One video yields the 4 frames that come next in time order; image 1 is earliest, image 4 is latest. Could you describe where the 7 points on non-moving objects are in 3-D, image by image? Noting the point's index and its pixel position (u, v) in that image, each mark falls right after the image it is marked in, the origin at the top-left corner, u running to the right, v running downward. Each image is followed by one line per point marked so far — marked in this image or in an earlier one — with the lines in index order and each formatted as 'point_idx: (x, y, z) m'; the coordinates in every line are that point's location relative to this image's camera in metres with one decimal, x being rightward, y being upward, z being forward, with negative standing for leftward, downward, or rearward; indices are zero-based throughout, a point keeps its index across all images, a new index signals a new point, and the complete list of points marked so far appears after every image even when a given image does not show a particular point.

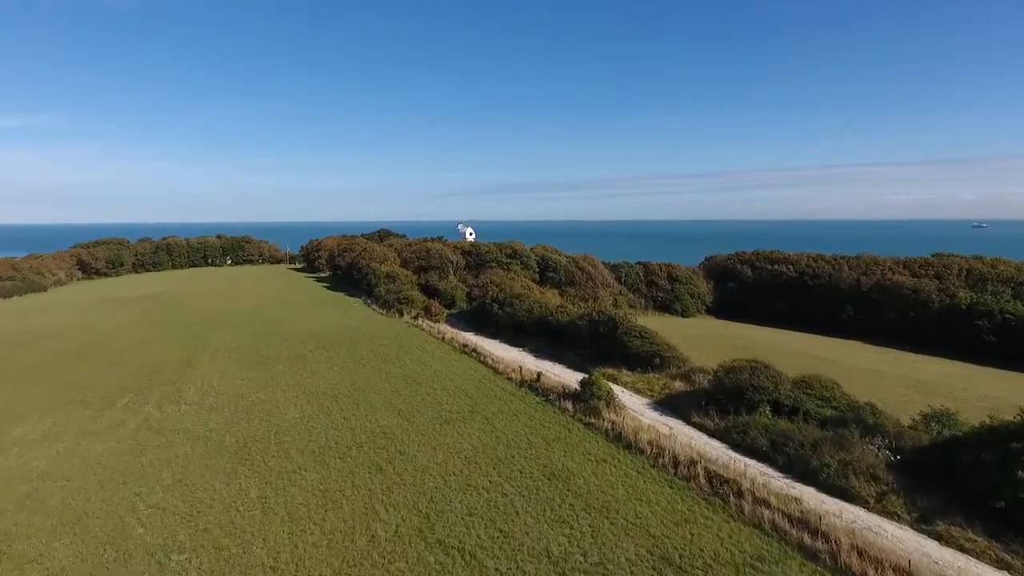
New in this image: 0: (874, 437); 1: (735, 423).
0: (+8.7, -3.5, +14.8) m
1: (+6.1, -3.7, +17.0) m
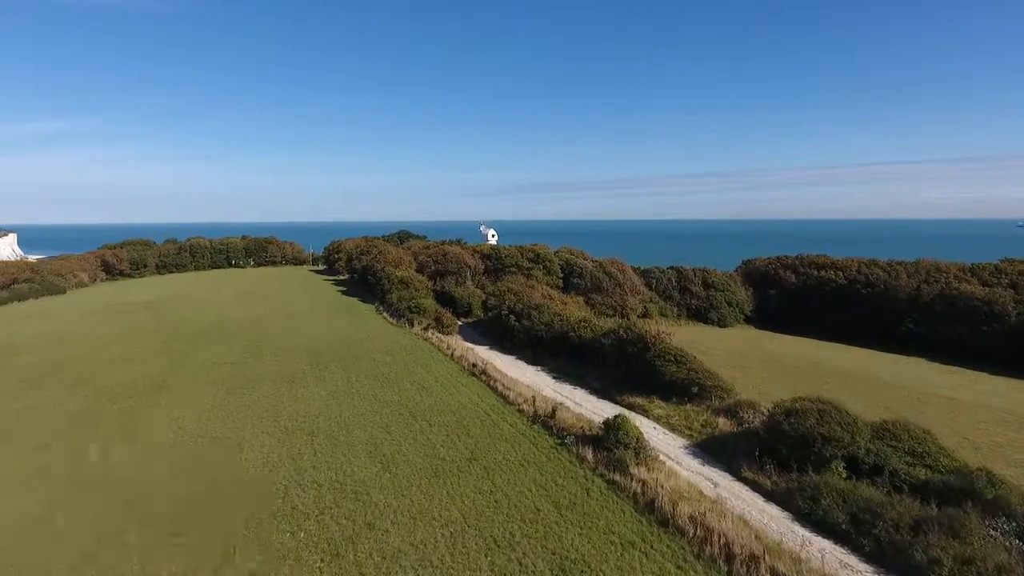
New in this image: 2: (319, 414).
0: (+8.6, -4.1, +11.1) m
1: (+6.2, -4.2, +13.4) m
2: (-5.9, -3.9, +19.0) m
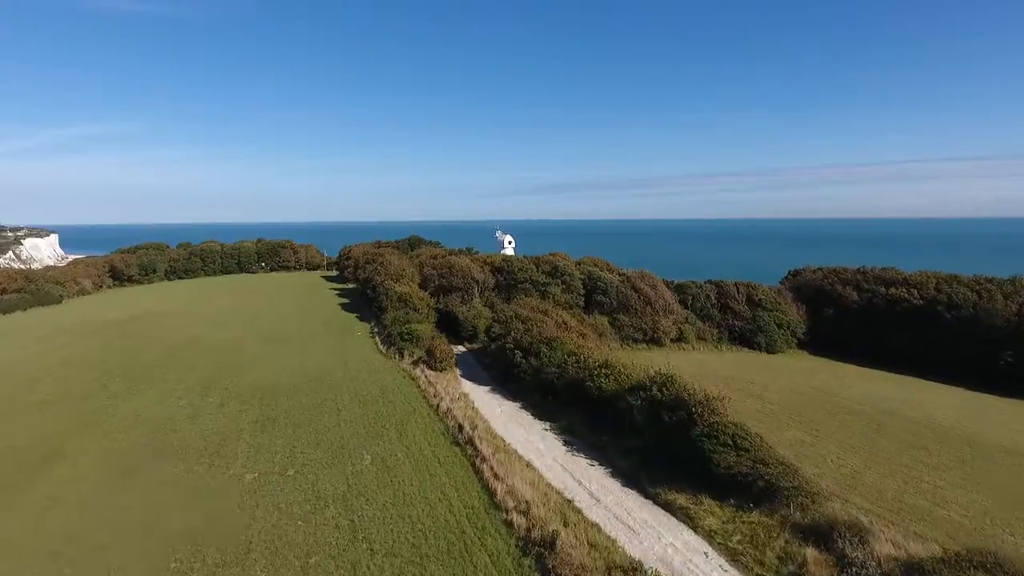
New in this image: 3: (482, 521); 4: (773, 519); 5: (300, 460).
0: (+7.9, -5.4, +4.7) m
1: (+5.6, -5.5, +7.1) m
2: (-6.3, -5.1, +13.3) m
3: (-0.7, -5.1, +13.6) m
4: (+5.7, -5.1, +13.6) m
5: (-6.0, -4.8, +17.6) m
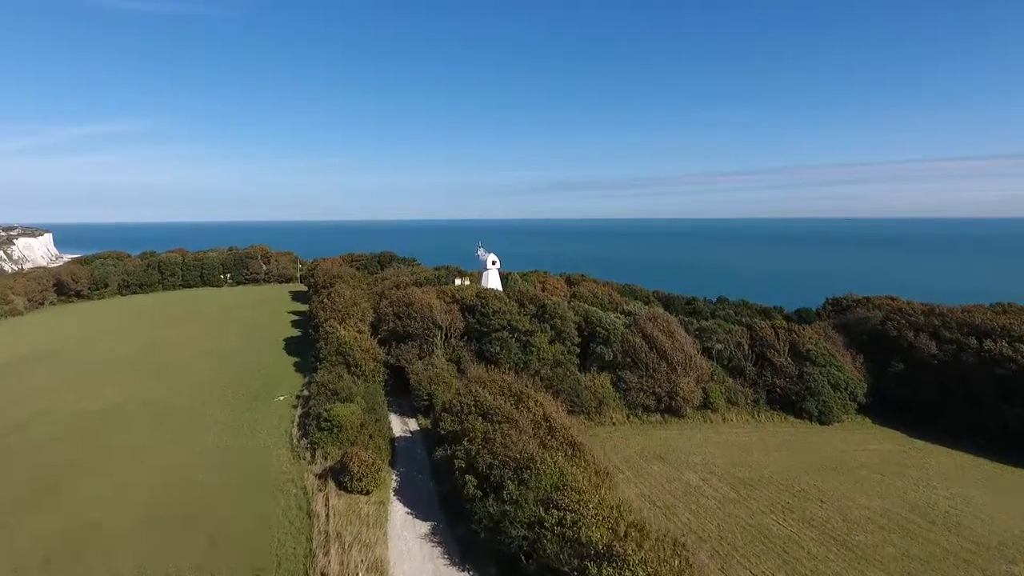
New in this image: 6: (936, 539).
0: (+6.6, -7.9, -4.8) m
1: (+4.3, -8.0, -2.4) m
2: (-7.6, -7.5, +3.8) m
3: (-2.0, -7.6, +4.0) m
4: (+4.4, -7.5, +4.1) m
5: (-7.4, -7.2, +8.0) m
6: (+12.4, -7.3, +18.1) m
